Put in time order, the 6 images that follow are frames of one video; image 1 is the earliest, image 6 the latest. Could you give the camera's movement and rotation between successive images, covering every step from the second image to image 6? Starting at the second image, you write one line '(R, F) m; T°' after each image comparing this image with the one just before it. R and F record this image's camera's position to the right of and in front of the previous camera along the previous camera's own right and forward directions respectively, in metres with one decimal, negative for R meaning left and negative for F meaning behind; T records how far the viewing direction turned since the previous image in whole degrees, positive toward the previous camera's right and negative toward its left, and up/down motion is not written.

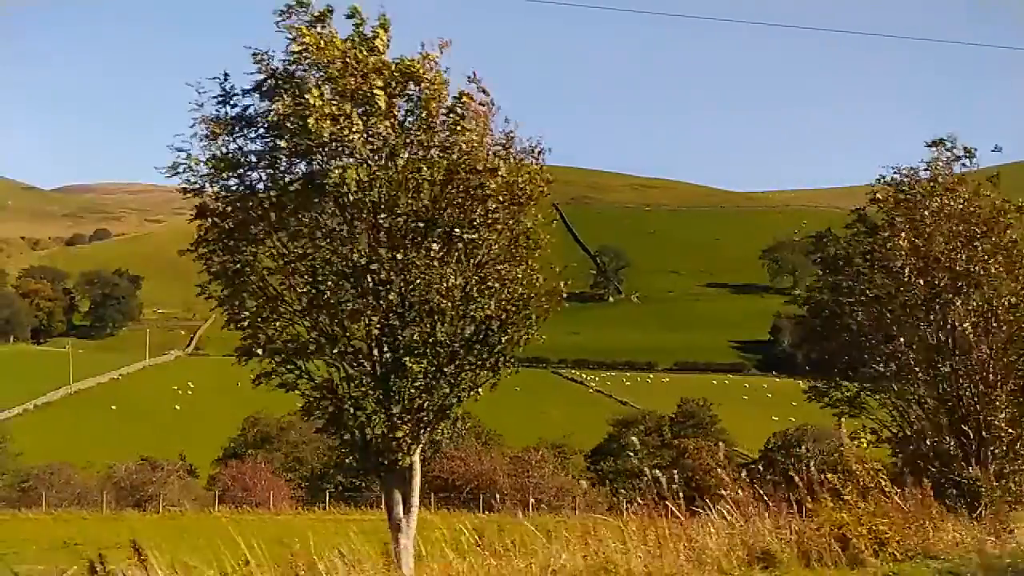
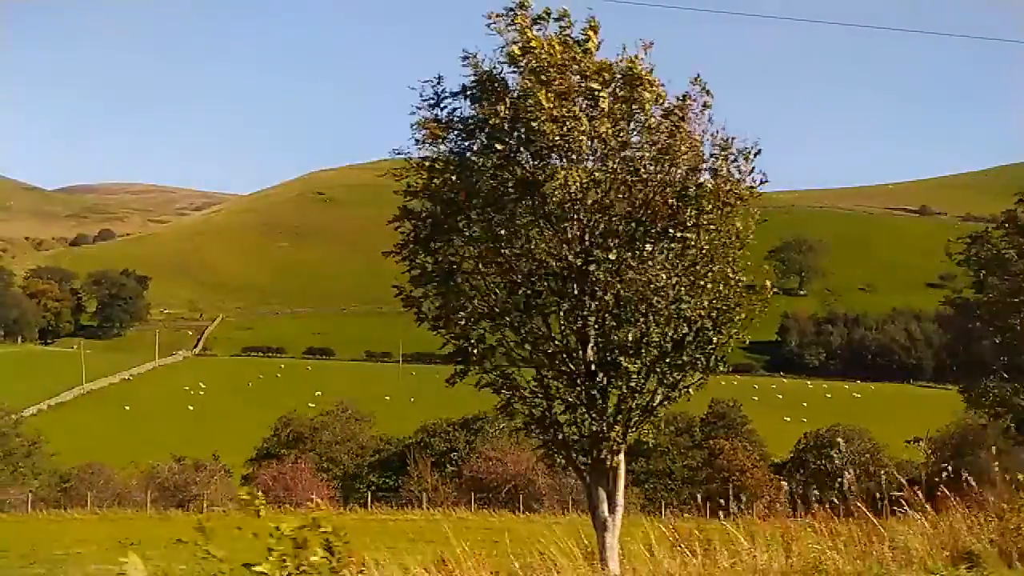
(-1.1, 0.0) m; 0°
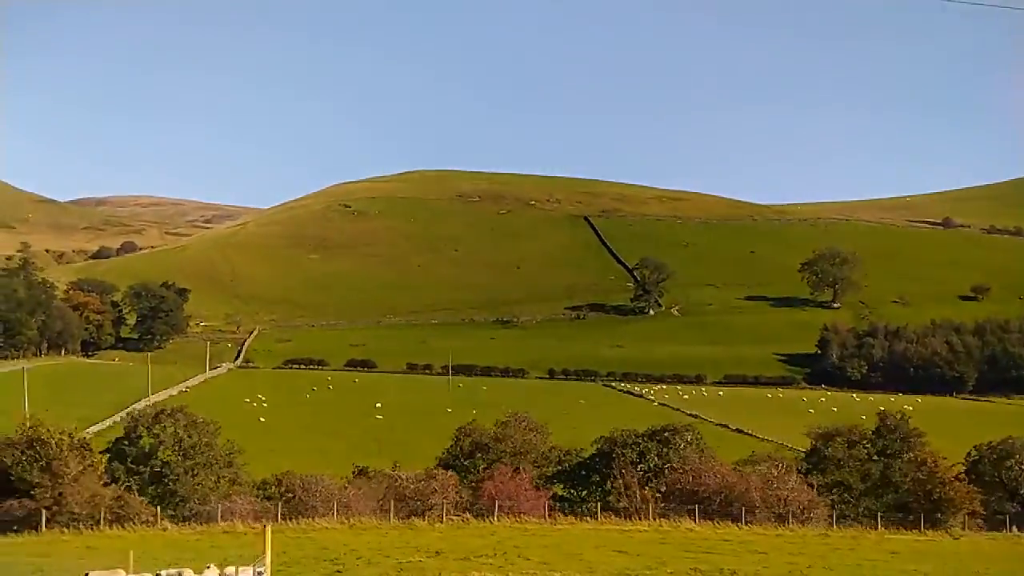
(-6.1, -0.2) m; 0°
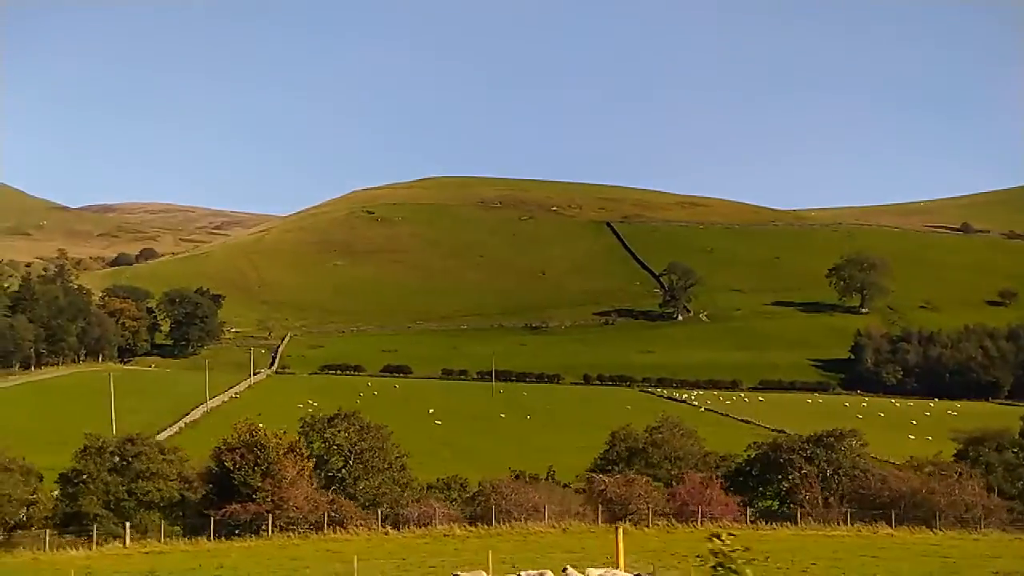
(-5.4, -0.2) m; 0°
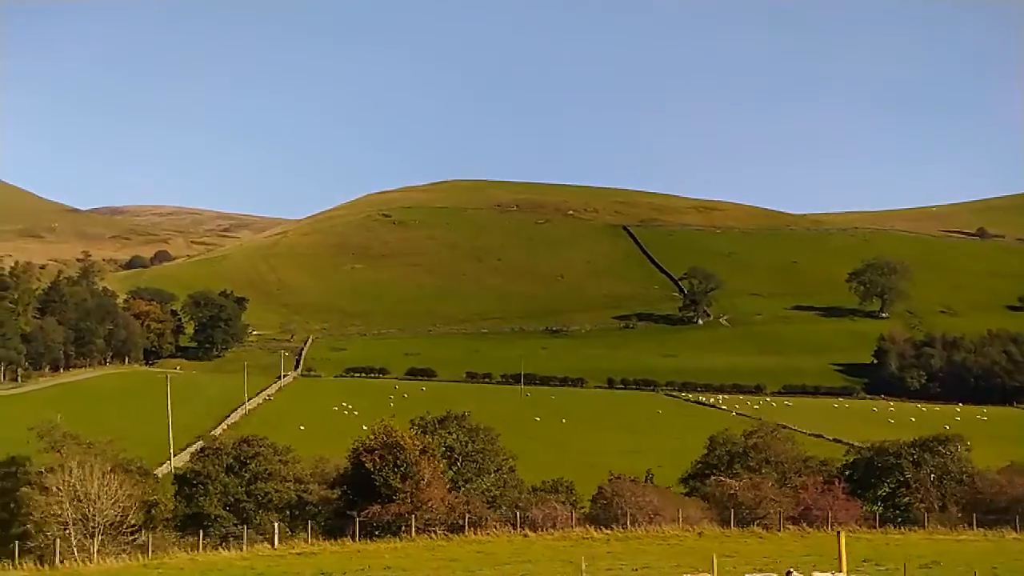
(-3.4, -0.2) m; 0°
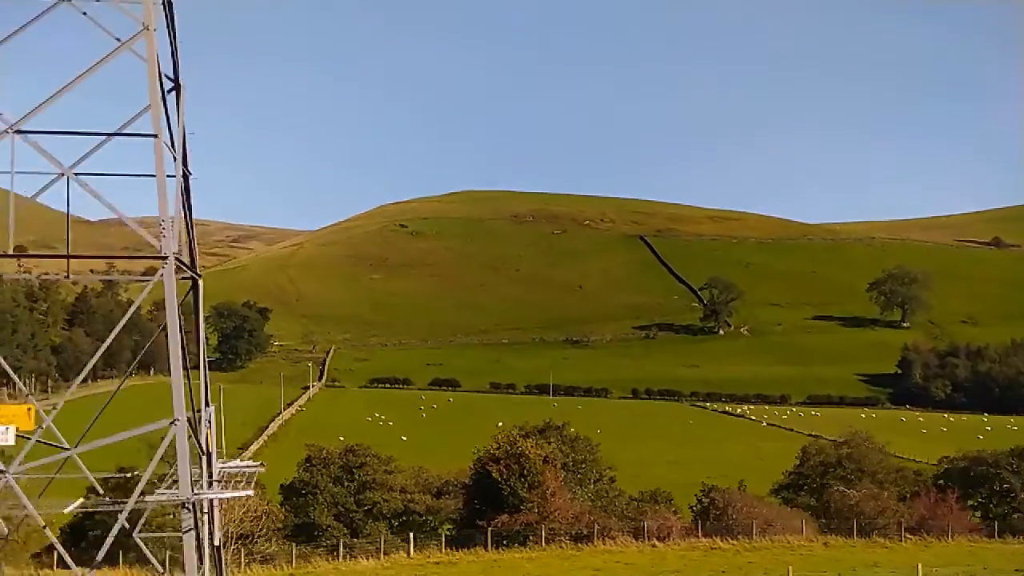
(-3.1, -0.2) m; 0°
